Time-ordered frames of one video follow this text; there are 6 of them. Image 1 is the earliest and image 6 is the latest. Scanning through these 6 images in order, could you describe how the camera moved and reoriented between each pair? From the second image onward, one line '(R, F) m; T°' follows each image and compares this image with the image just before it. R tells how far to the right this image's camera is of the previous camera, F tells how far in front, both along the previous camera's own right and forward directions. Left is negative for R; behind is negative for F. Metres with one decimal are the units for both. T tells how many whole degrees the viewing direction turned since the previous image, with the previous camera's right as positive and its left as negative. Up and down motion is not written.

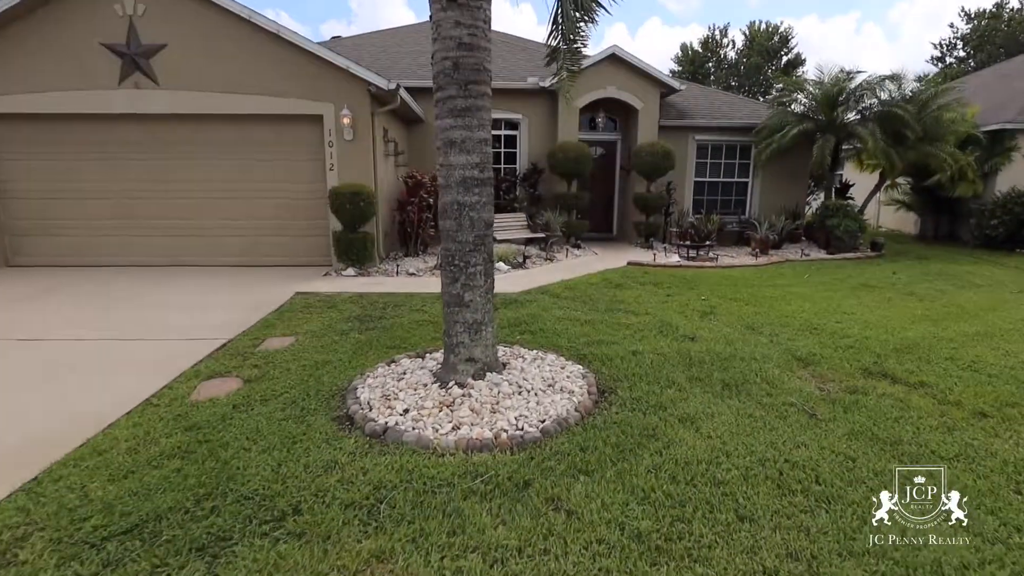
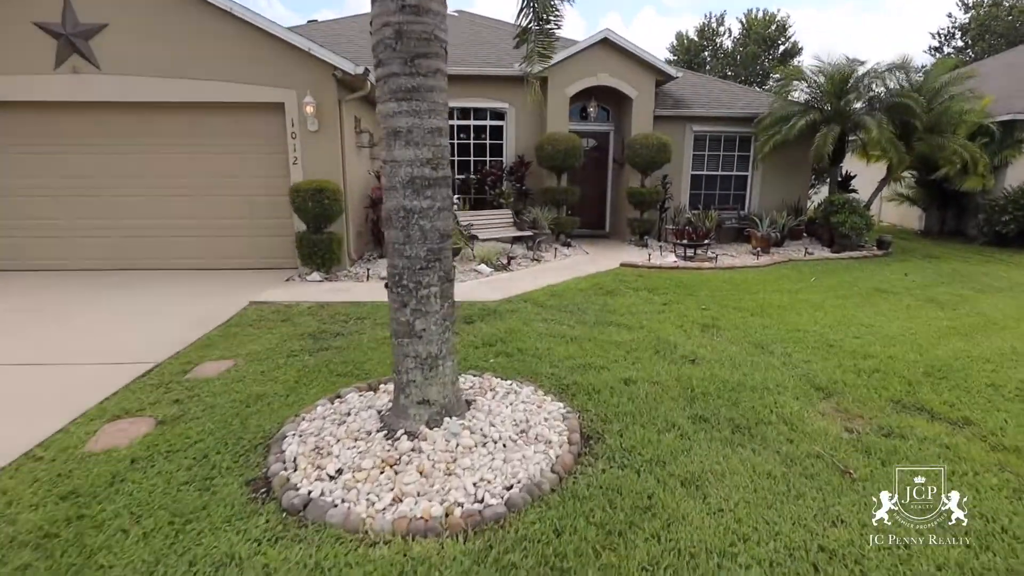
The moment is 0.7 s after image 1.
(+0.2, +0.7) m; +1°
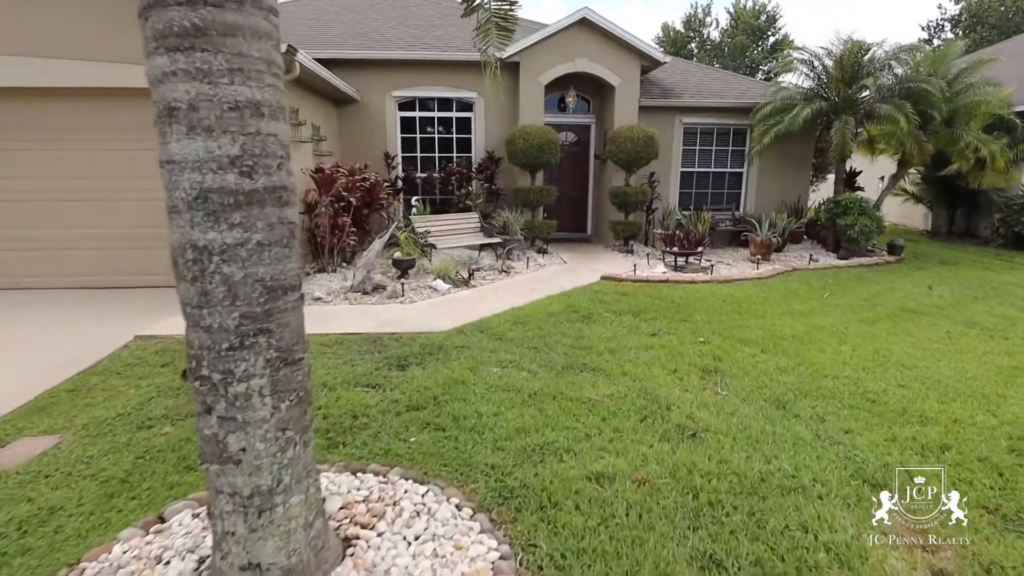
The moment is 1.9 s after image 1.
(+0.3, +1.2) m; +1°
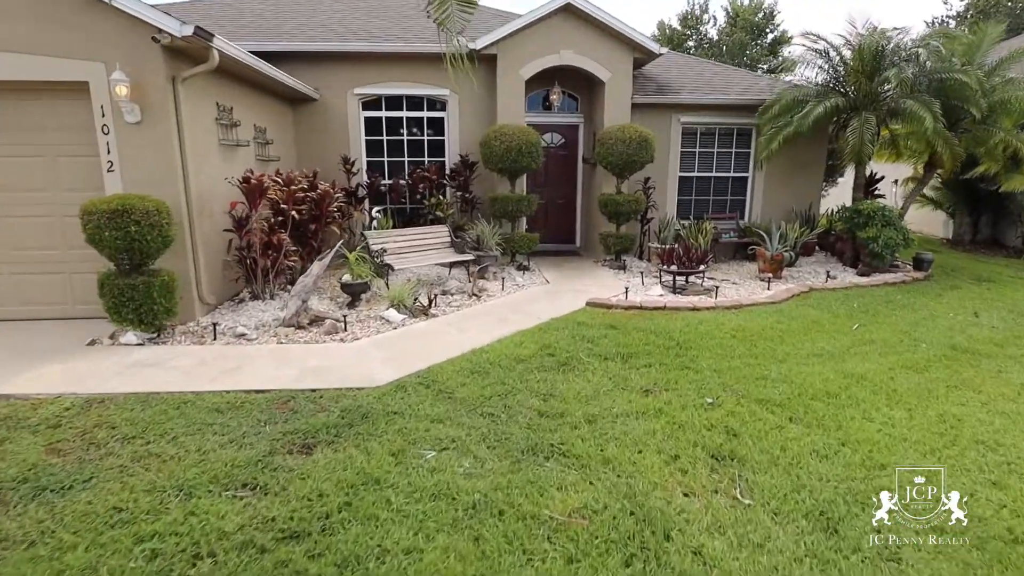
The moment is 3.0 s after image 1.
(+0.3, +1.1) m; 0°
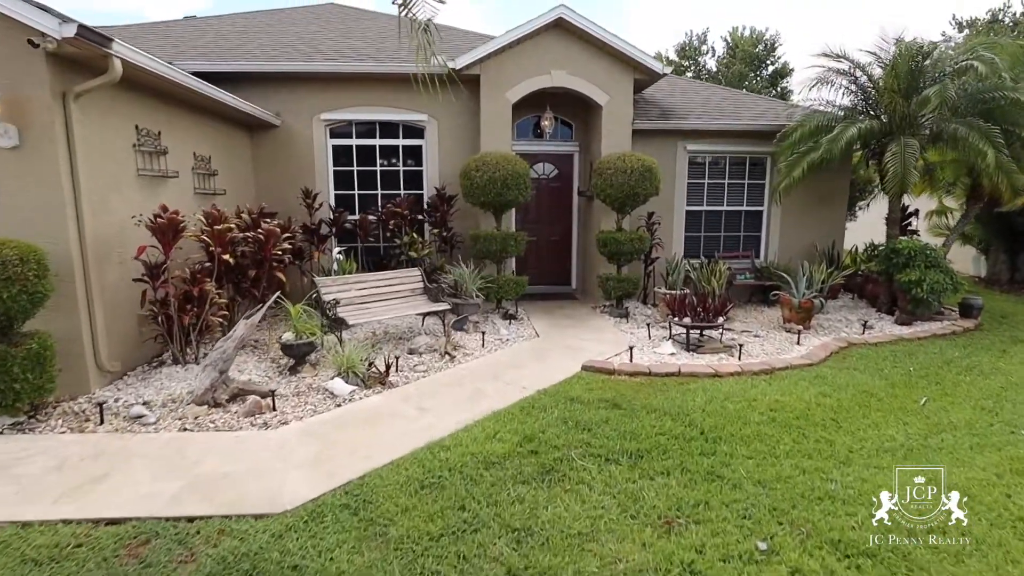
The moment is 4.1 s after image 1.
(+0.2, +1.1) m; 0°
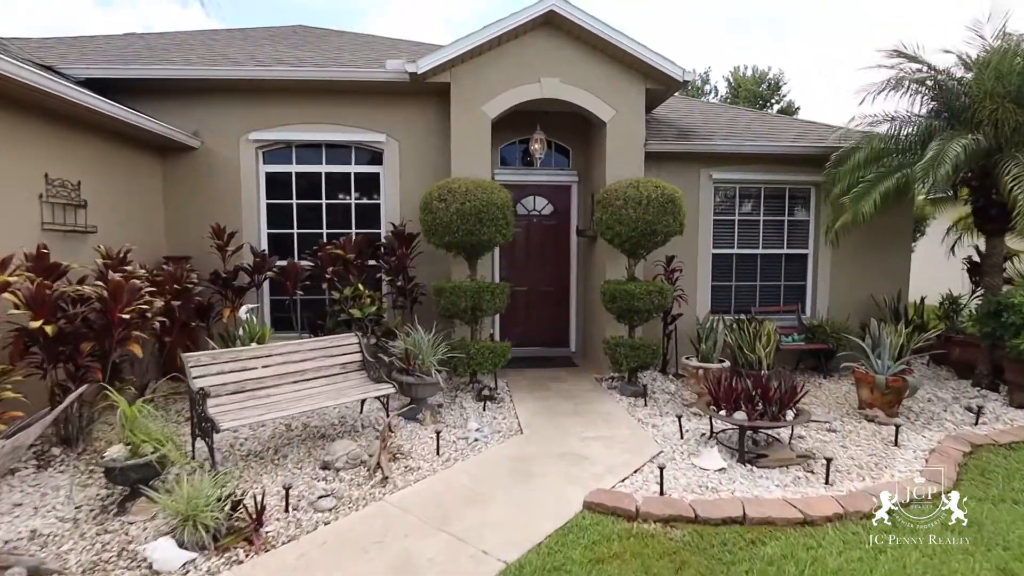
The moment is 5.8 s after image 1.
(+0.2, +1.8) m; 0°
